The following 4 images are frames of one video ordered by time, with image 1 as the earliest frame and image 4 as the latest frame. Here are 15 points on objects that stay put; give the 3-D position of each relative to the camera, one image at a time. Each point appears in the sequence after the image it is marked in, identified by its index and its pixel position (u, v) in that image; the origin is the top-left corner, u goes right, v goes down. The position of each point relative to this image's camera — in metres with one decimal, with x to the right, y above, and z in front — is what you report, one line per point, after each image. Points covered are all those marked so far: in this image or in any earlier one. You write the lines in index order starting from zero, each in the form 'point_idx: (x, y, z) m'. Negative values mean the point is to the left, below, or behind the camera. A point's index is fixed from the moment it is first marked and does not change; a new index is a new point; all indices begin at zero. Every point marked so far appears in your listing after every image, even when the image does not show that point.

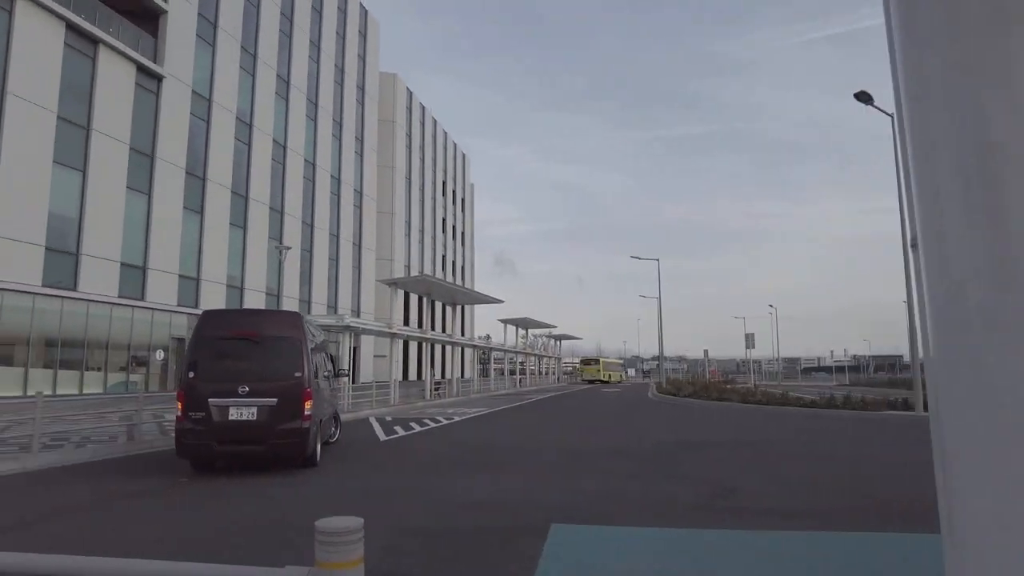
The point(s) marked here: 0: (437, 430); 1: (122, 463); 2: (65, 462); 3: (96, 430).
0: (-1.7, -3.3, +15.3) m
1: (-5.5, -2.5, +9.4) m
2: (-6.2, -2.4, +9.2) m
3: (-7.2, -2.4, +11.5) m
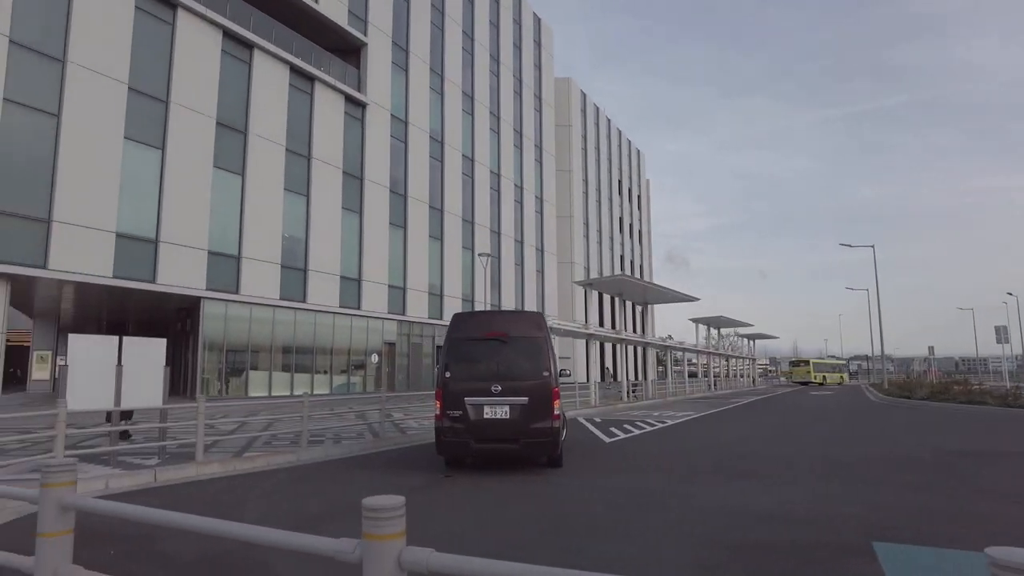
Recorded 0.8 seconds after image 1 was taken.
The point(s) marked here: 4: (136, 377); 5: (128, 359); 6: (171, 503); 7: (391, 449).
0: (+3.2, -3.2, +14.8) m
1: (-2.1, -2.6, +10.1) m
2: (-2.8, -2.6, +10.1) m
3: (-3.2, -2.6, +12.6) m
4: (-4.6, -1.1, +8.1) m
5: (-4.7, -0.9, +8.1) m
6: (-3.5, -2.2, +6.8) m
7: (-2.0, -2.7, +11.1) m
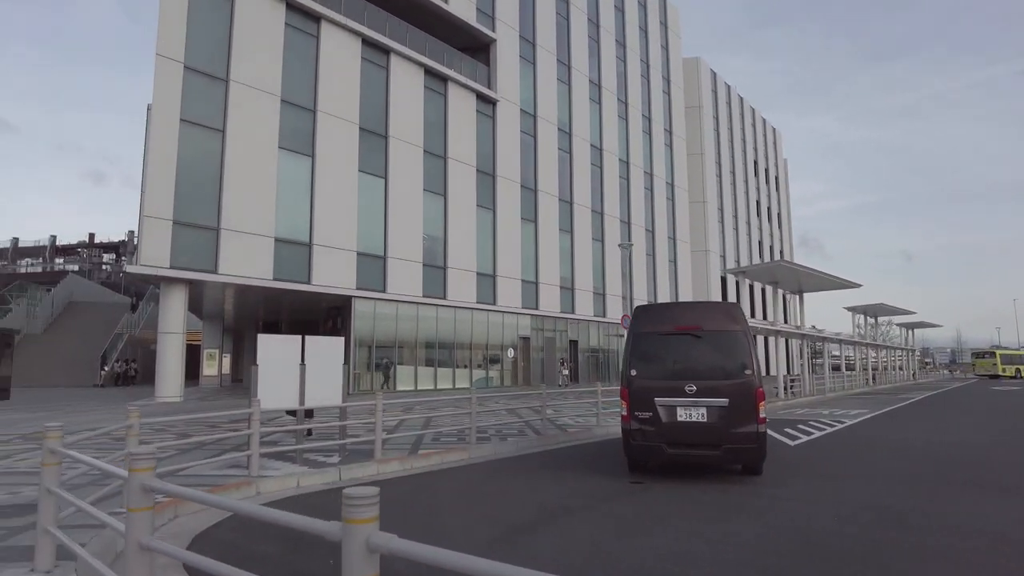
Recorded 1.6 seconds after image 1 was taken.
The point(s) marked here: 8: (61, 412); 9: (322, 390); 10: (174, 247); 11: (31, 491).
0: (+6.5, -3.0, +13.5) m
1: (+0.5, -2.5, +9.7) m
2: (-0.2, -2.5, +9.9) m
3: (-0.1, -2.5, +12.4) m
4: (-2.4, -1.1, +8.3) m
5: (-2.5, -0.9, +8.2) m
6: (-1.5, -2.1, +6.7) m
7: (+0.7, -2.6, +10.7) m
8: (-10.3, -2.8, +15.1) m
9: (-2.4, -1.3, +8.3) m
10: (-10.0, +1.2, +19.7) m
11: (-4.4, -1.9, +6.1) m
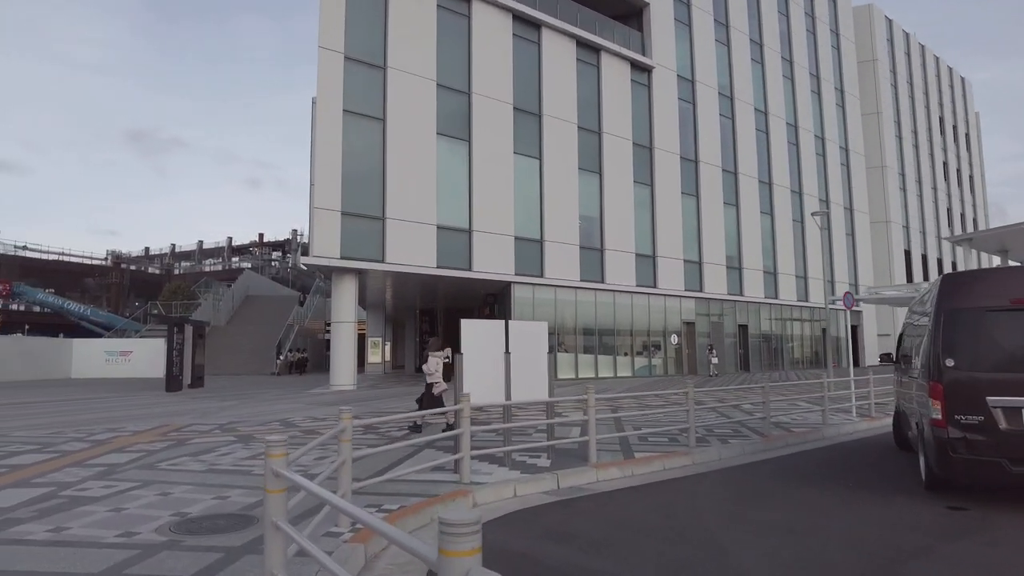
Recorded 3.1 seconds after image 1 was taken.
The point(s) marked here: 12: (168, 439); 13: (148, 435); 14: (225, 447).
0: (+10.0, -2.4, +10.5) m
1: (+3.3, -2.1, +8.0) m
2: (+2.7, -2.2, +8.3) m
3: (+3.2, -2.1, +10.8) m
4: (+0.1, -0.9, +7.2) m
5: (0.0, -0.6, +7.2) m
6: (+0.7, -1.9, +5.5) m
7: (+3.7, -2.2, +9.0) m
8: (-6.1, -2.6, +15.5) m
9: (+0.2, -1.0, +7.2) m
10: (-5.1, +1.5, +19.9) m
11: (-2.3, -1.7, +5.5) m
12: (-4.7, -2.1, +9.0) m
13: (-5.2, -2.1, +9.3) m
14: (-3.6, -2.0, +8.2) m
